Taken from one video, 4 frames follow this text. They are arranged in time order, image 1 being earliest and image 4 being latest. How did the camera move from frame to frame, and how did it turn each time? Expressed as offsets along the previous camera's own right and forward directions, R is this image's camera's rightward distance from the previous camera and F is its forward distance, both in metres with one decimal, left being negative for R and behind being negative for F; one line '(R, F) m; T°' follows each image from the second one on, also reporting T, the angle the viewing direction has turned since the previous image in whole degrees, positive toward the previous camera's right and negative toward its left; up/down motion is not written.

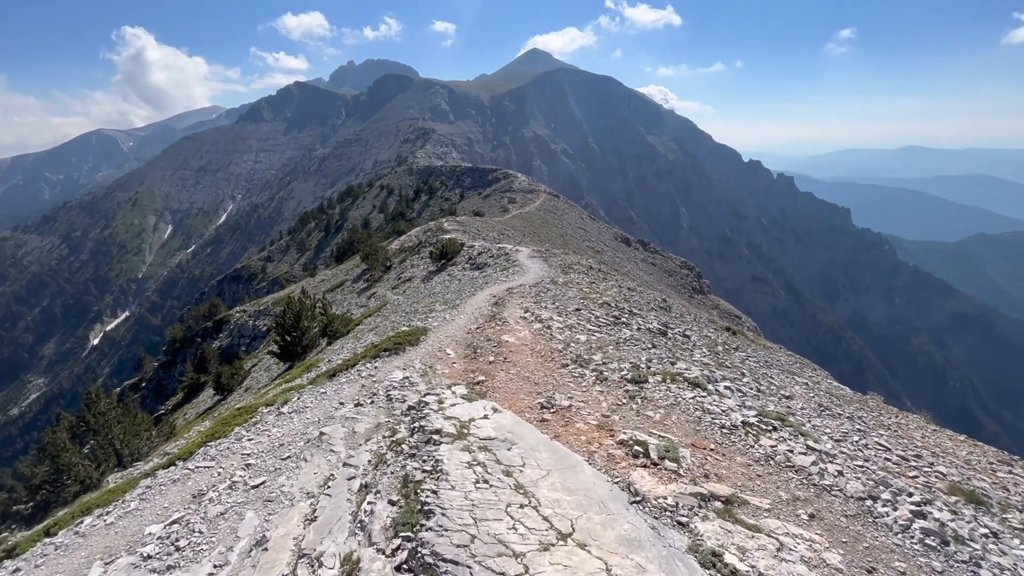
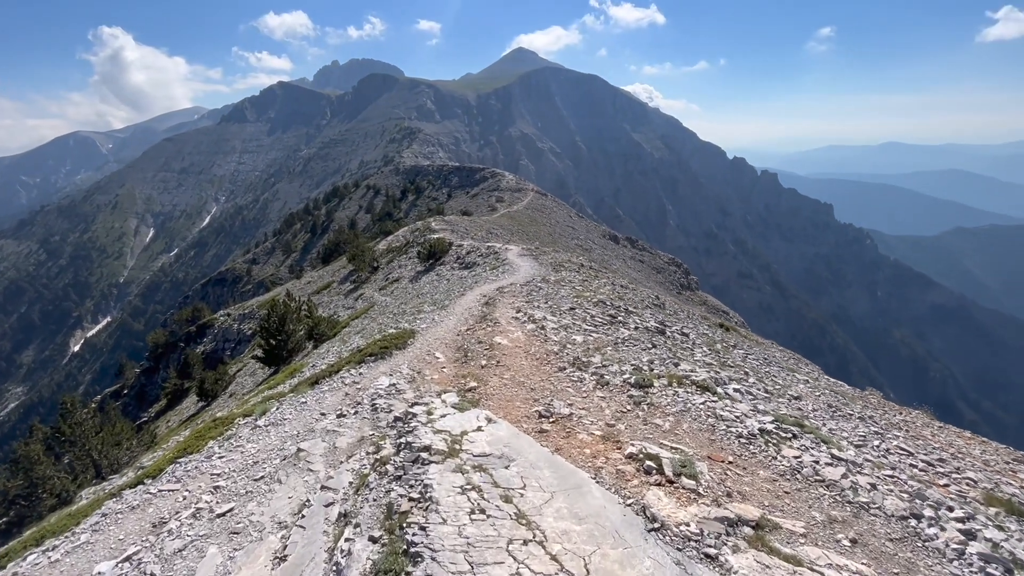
(-0.1, +1.1) m; +1°
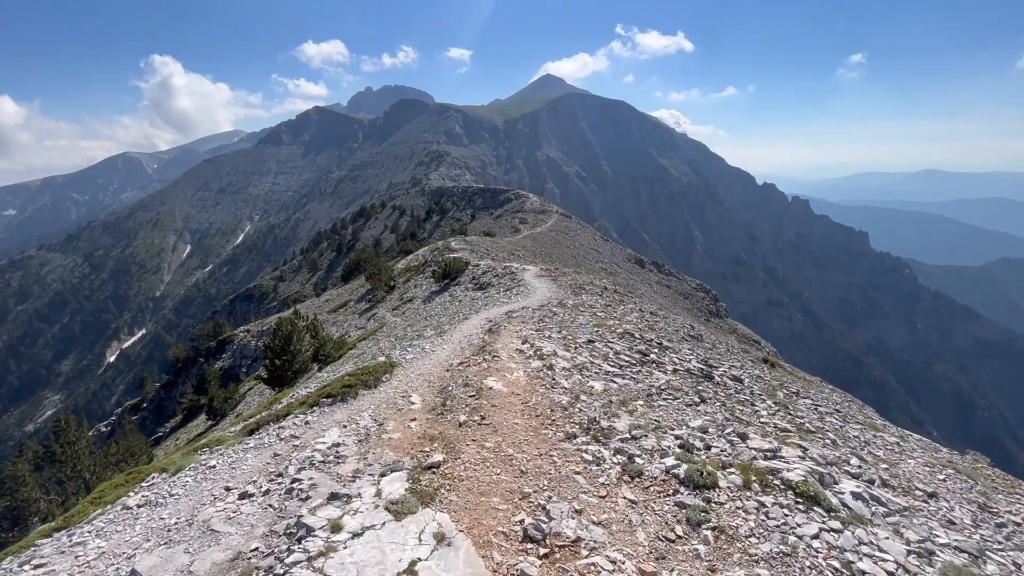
(+0.8, +5.3) m; -3°
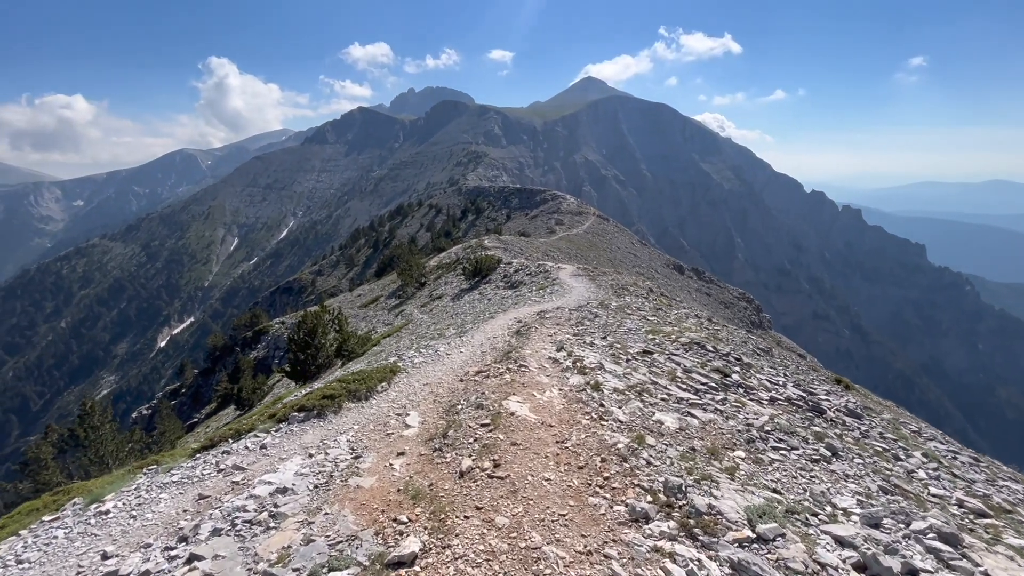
(0.0, +4.6) m; -4°
